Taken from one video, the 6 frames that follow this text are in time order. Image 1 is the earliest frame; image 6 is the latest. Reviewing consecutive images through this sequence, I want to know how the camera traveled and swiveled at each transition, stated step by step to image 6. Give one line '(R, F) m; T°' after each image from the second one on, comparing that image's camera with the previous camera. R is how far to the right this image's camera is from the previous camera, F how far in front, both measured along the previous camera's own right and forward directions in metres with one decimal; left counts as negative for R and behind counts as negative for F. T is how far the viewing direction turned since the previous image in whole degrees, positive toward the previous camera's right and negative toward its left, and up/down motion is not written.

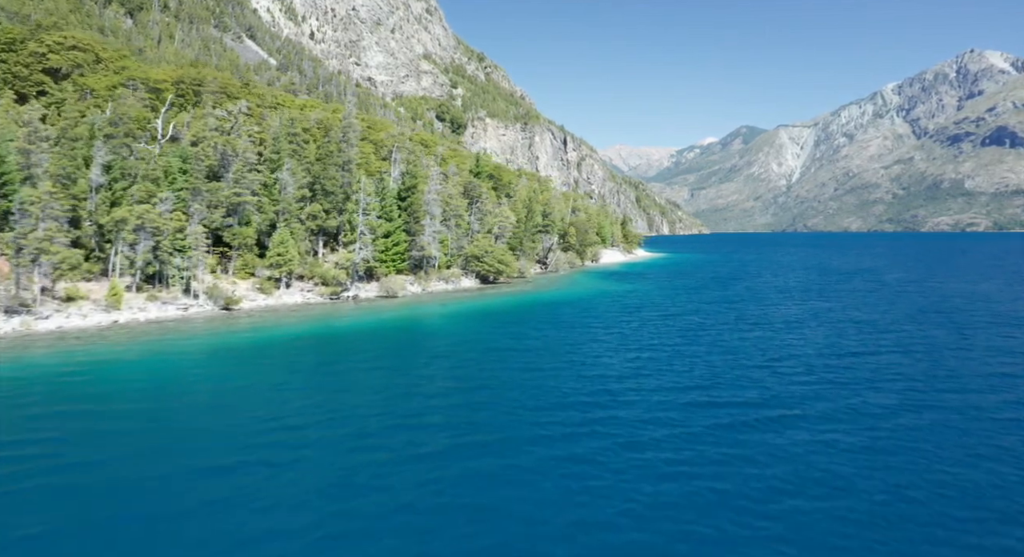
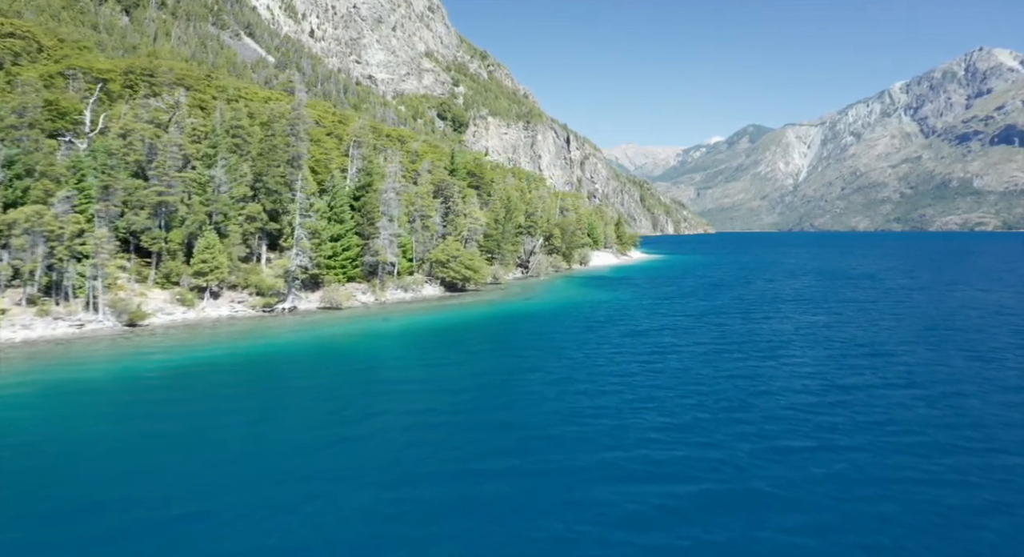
(+4.5, +7.5) m; 0°
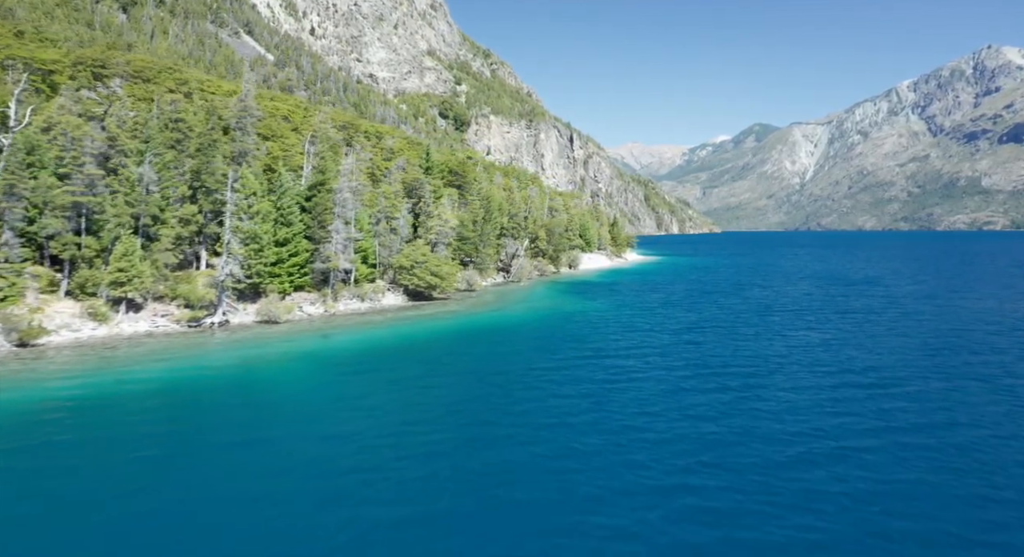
(+3.9, +6.6) m; 0°
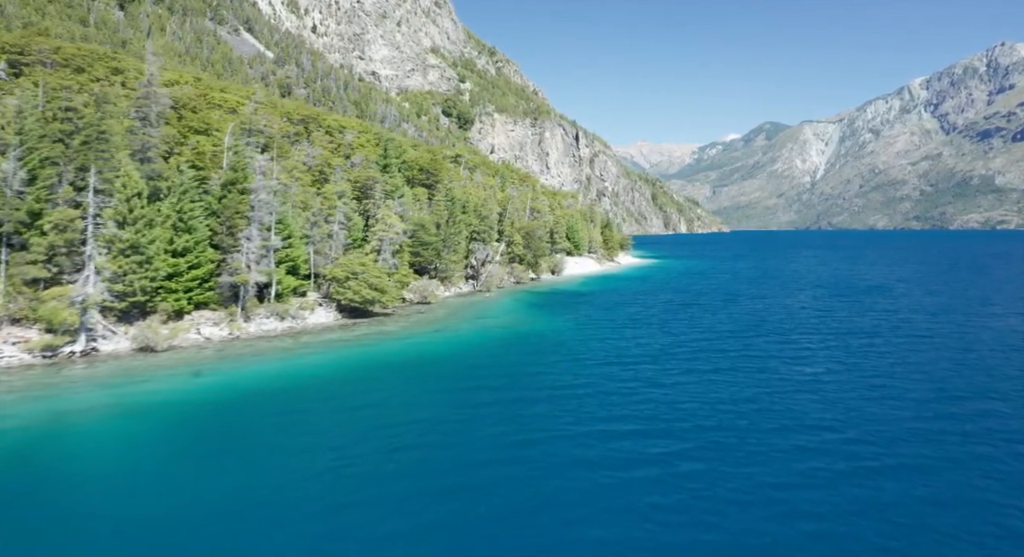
(+5.7, +9.5) m; -1°
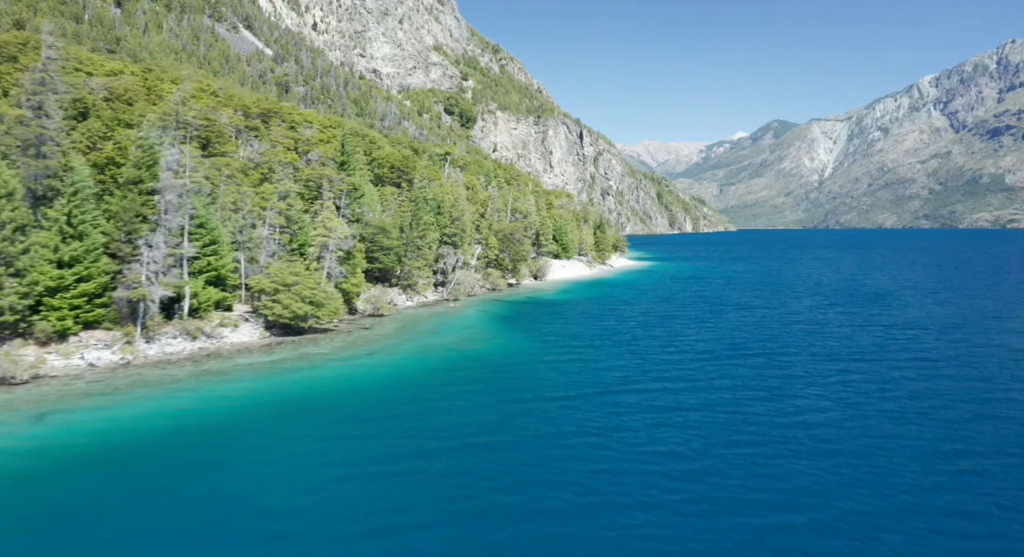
(+4.6, +7.6) m; -1°
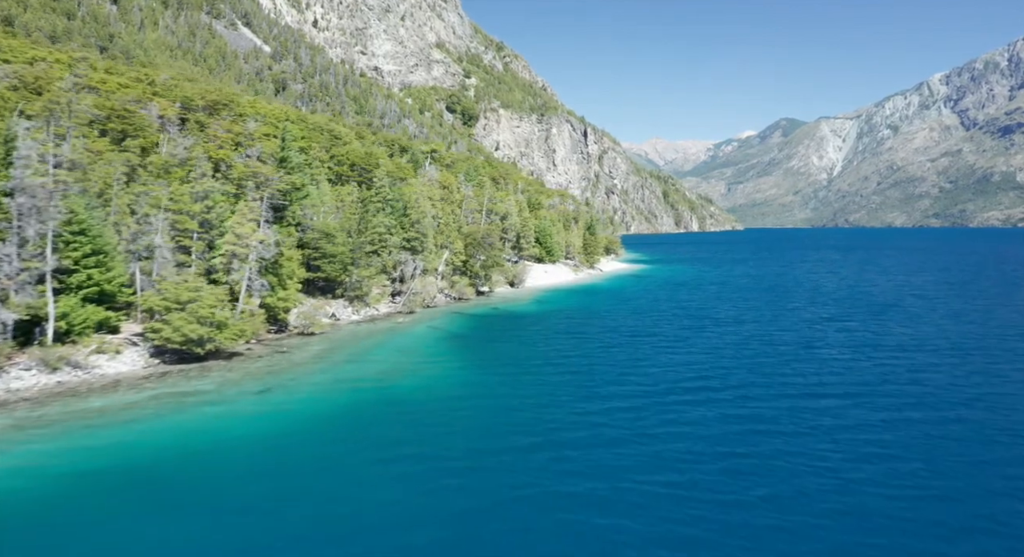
(+5.2, +8.6) m; -1°
